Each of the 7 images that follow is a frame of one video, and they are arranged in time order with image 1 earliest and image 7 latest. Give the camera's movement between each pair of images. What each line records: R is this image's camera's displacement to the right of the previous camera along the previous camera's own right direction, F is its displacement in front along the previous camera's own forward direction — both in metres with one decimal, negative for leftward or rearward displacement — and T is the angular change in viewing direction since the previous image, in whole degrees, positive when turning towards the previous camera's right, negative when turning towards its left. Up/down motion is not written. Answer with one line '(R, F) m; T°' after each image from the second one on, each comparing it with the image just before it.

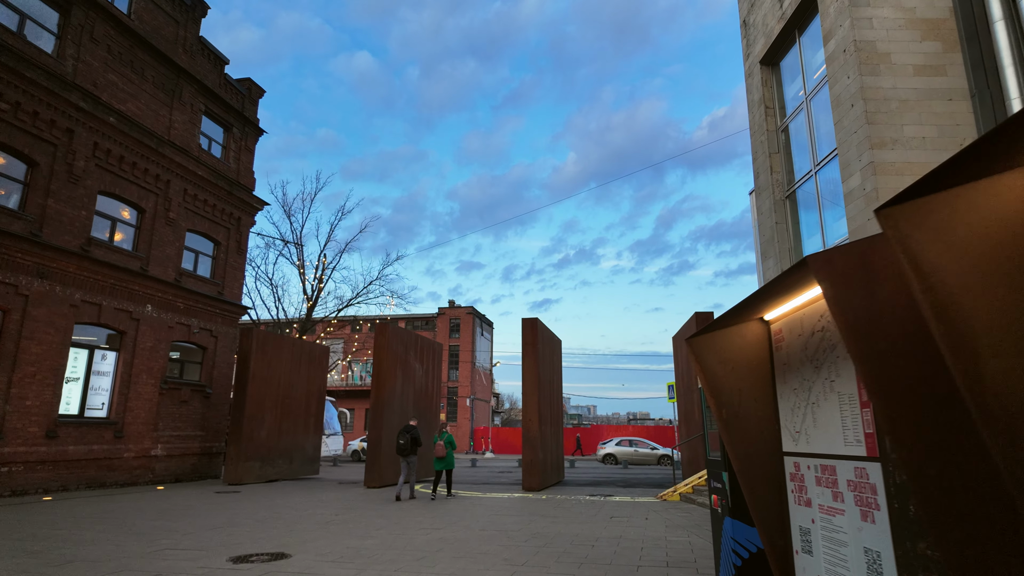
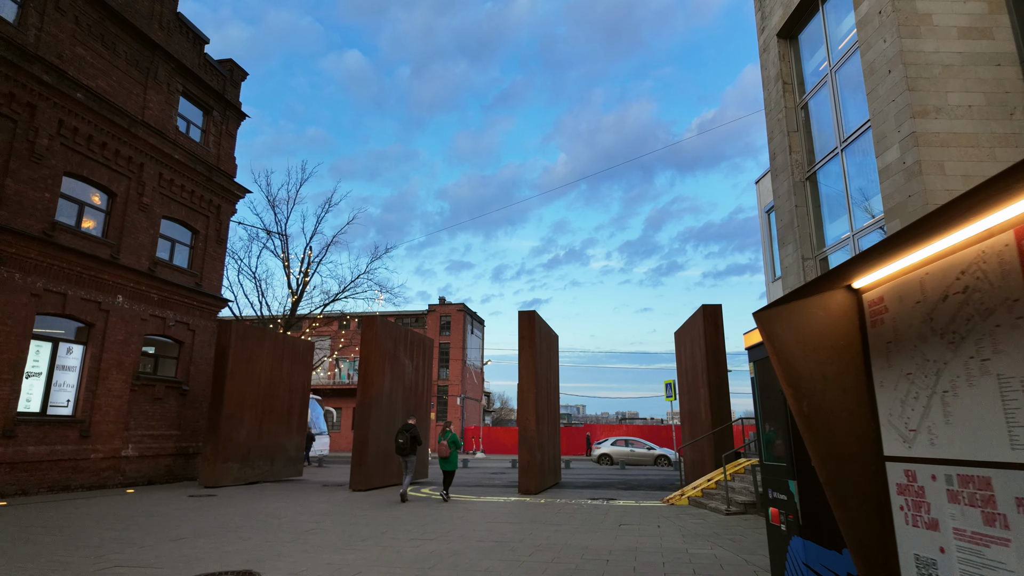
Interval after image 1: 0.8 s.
(-0.1, +0.8) m; +1°
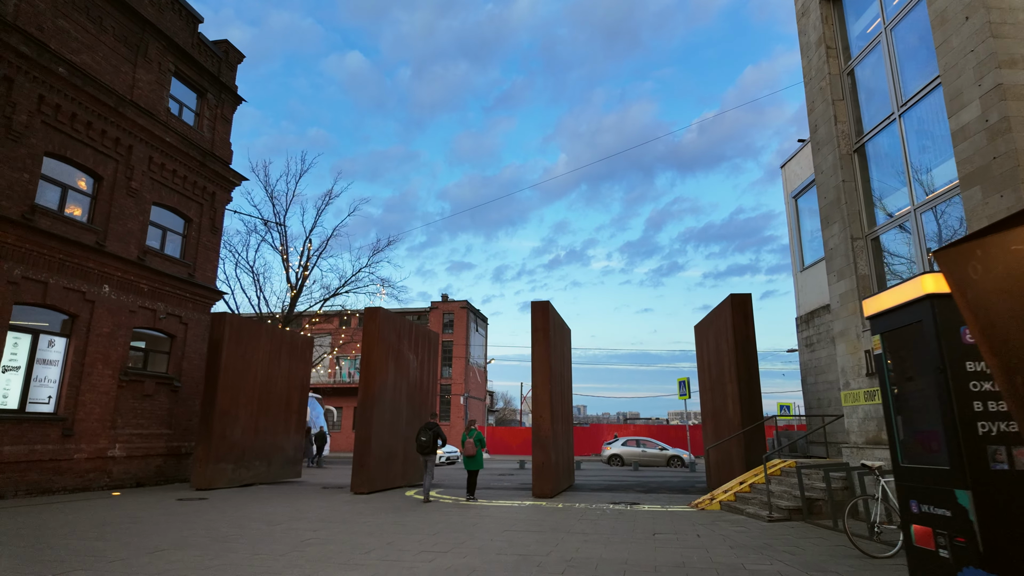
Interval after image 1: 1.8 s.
(-0.3, +0.9) m; 0°
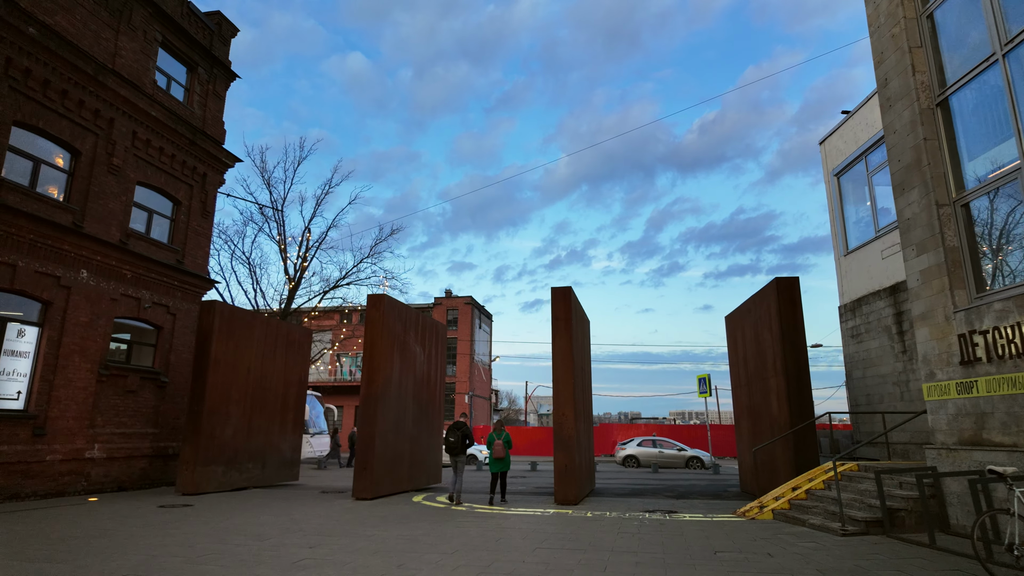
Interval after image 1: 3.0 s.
(-0.3, +1.2) m; 0°
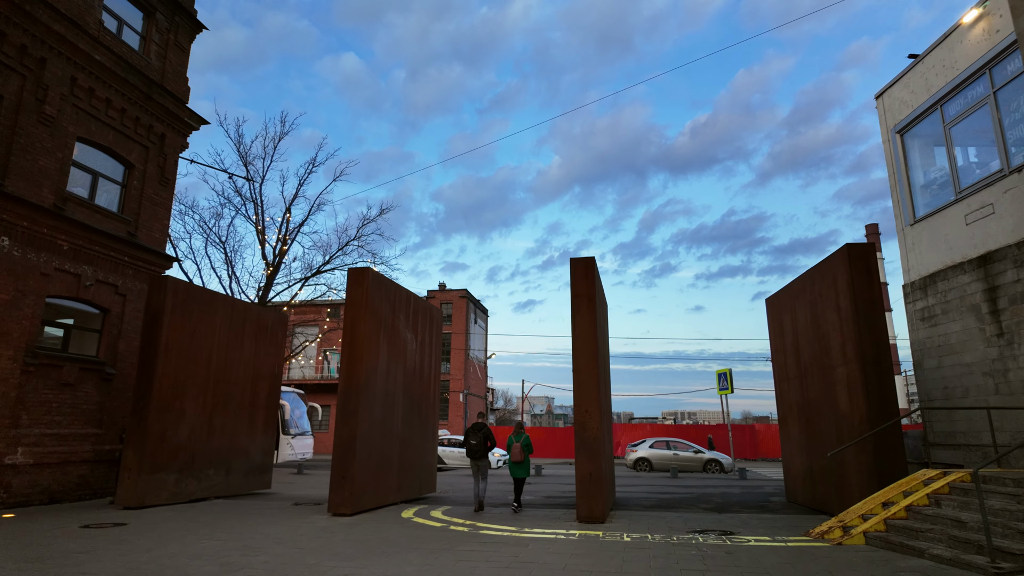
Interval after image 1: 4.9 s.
(-0.3, +2.1) m; +1°
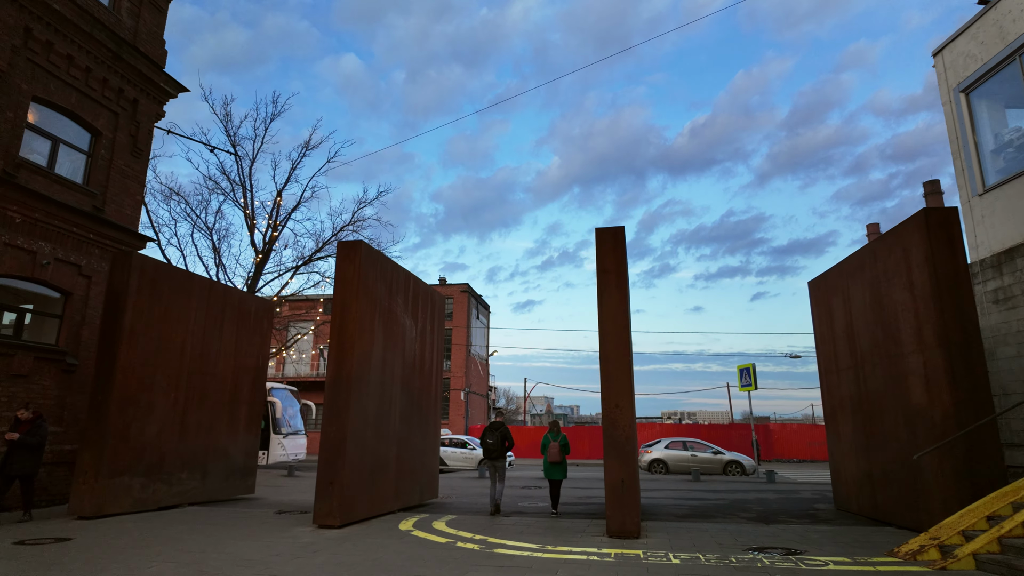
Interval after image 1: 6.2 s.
(-0.2, +1.4) m; 0°
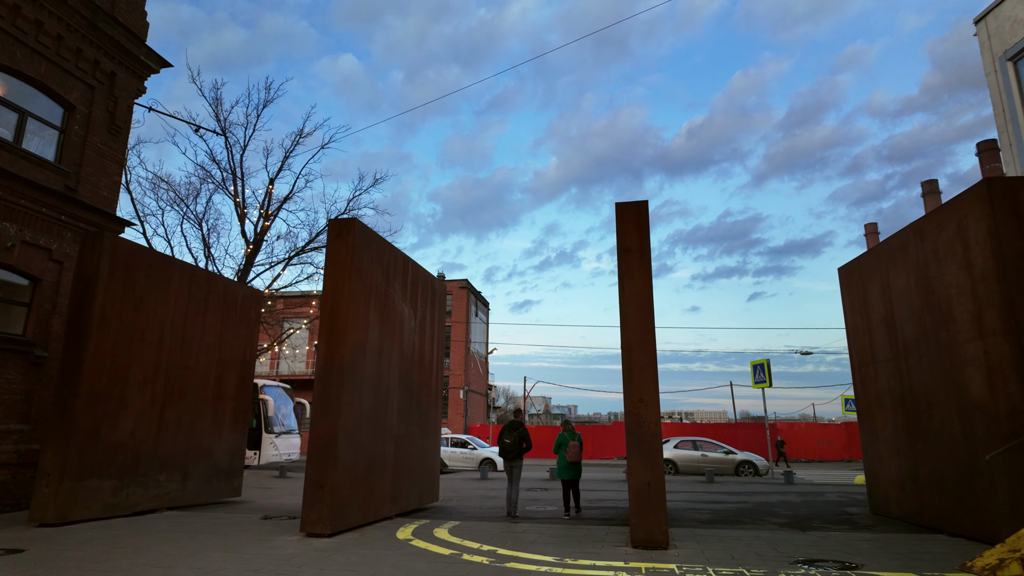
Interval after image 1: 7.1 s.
(-0.2, +0.9) m; 0°
